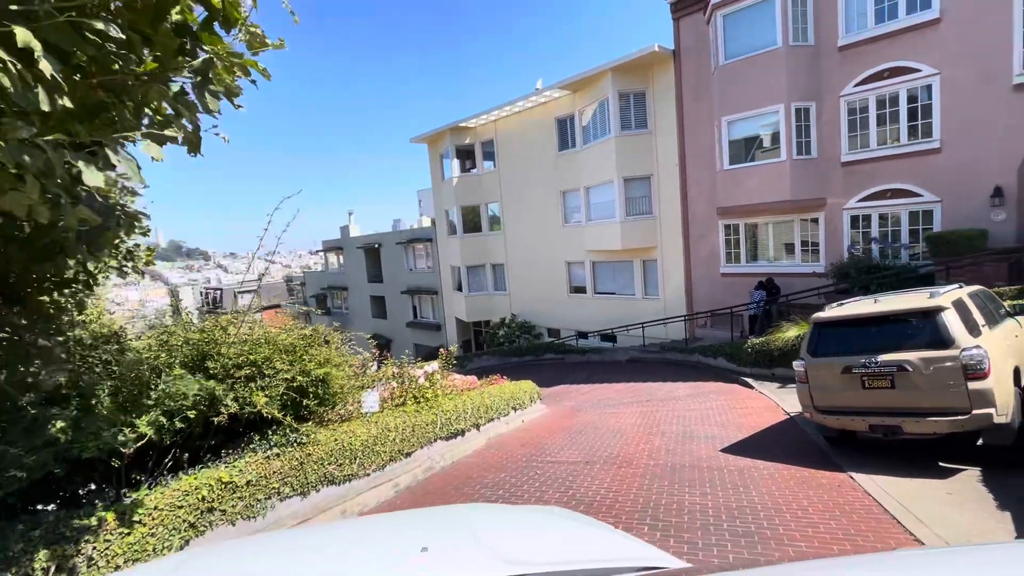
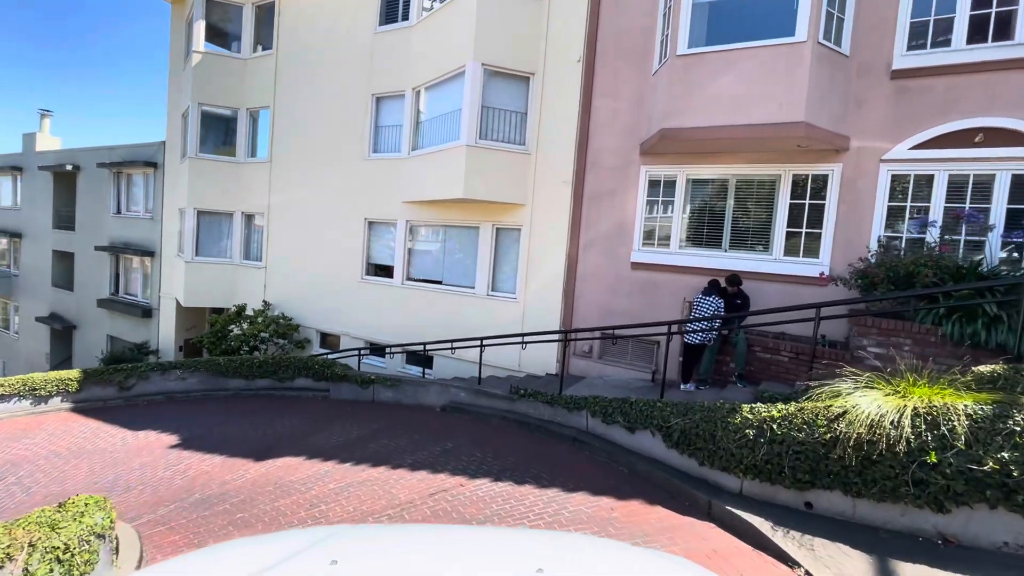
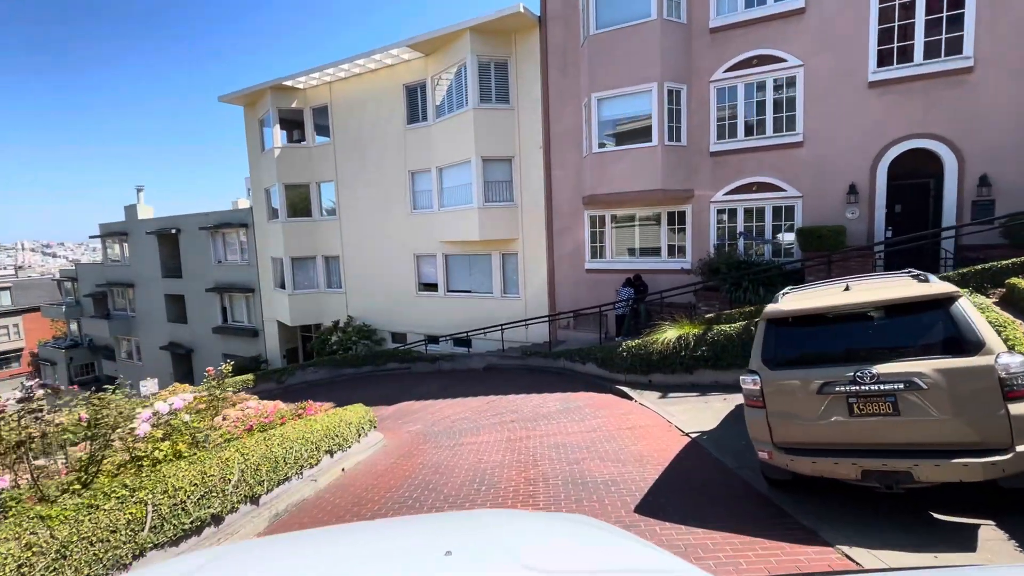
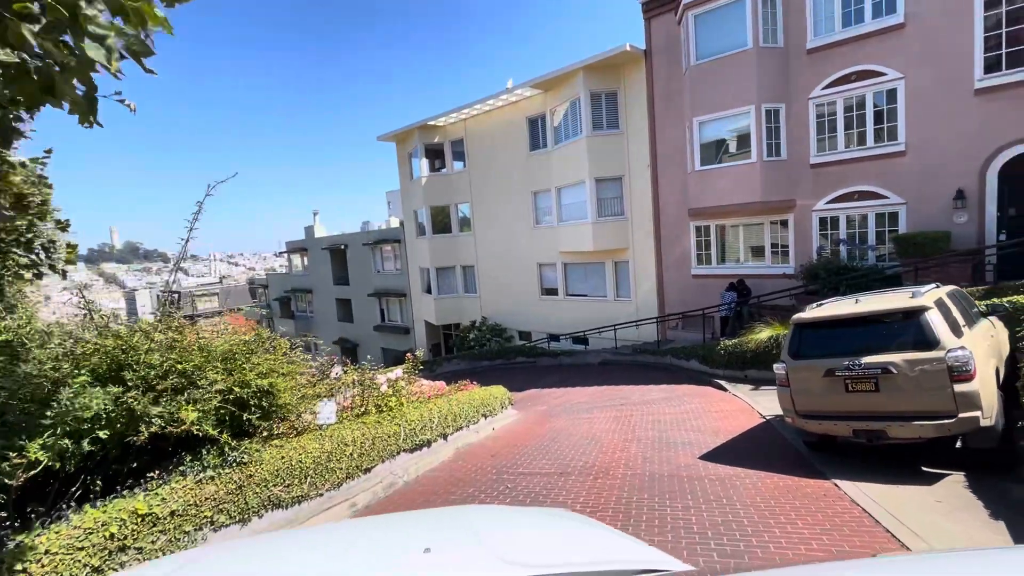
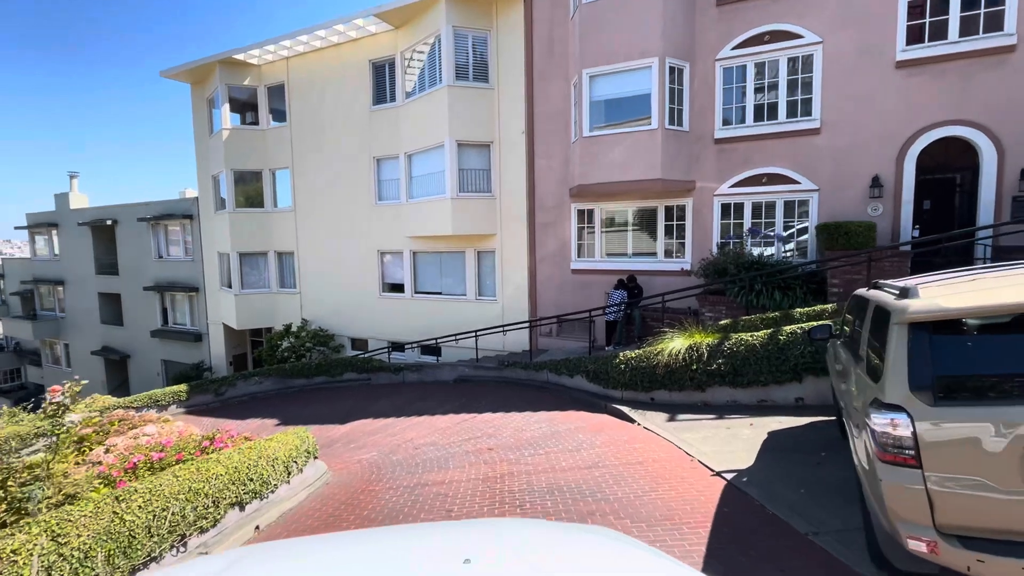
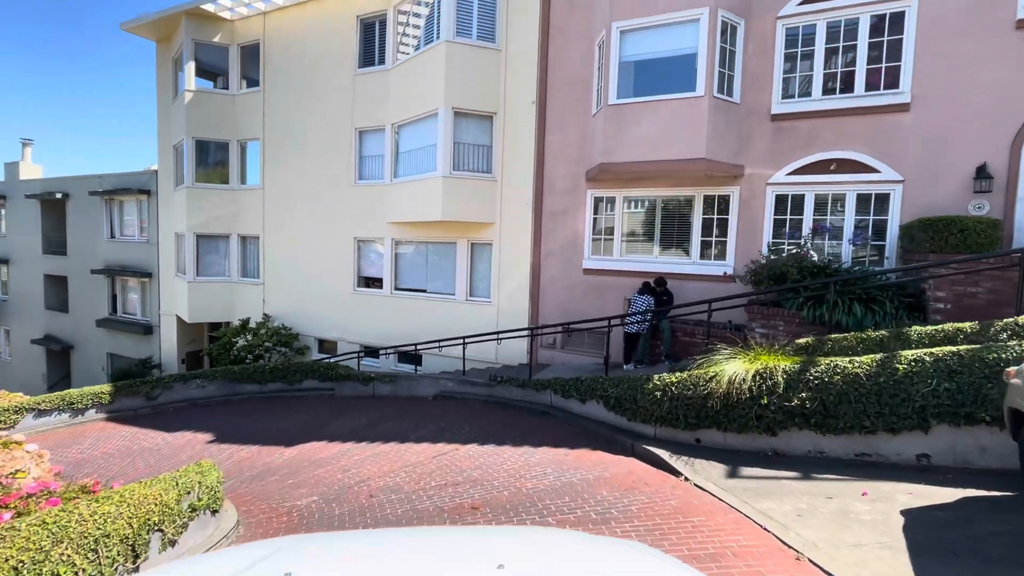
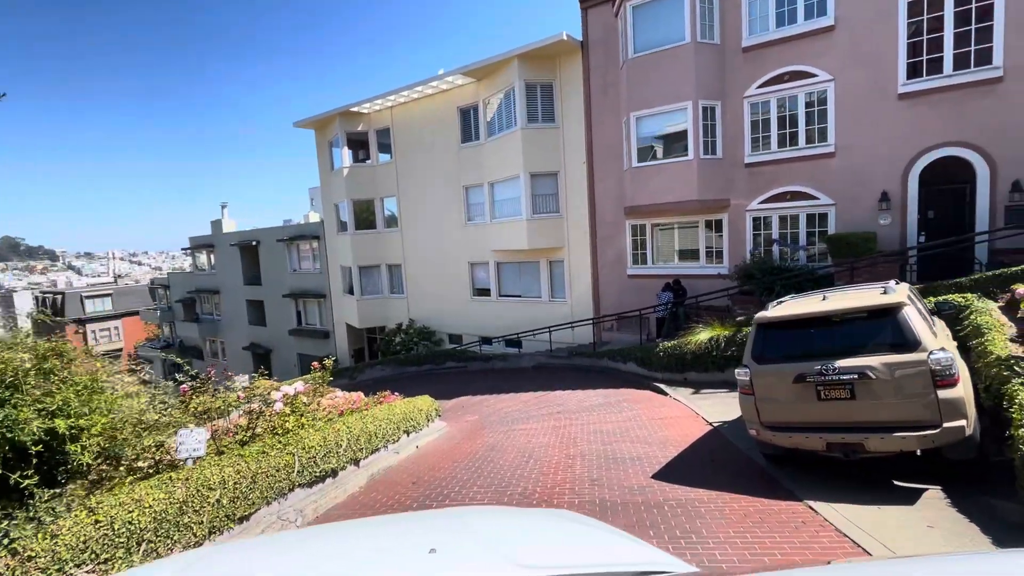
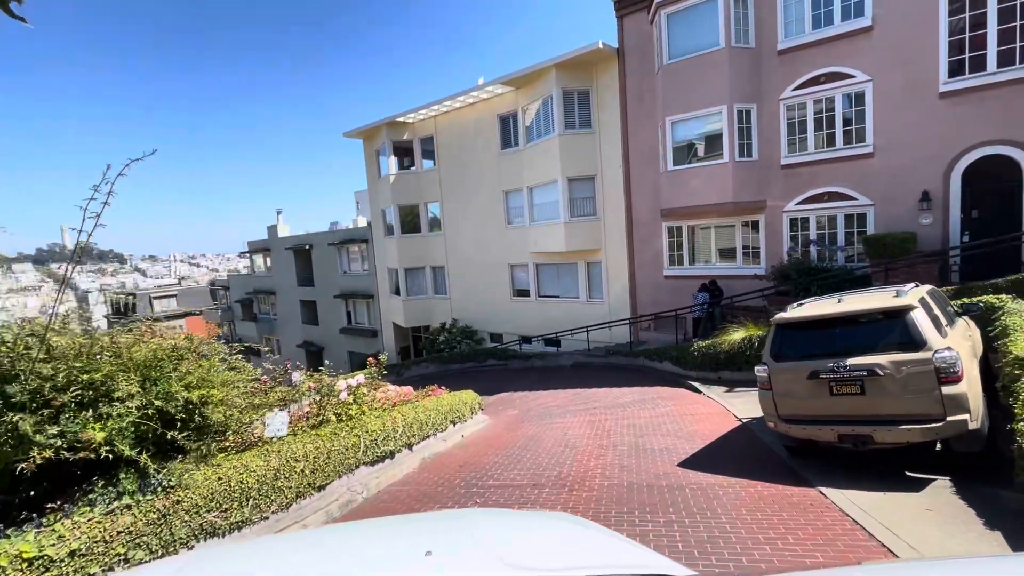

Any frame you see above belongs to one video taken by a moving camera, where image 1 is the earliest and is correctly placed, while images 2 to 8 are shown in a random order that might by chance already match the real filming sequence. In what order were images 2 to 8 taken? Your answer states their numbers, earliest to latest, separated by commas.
4, 8, 7, 3, 5, 6, 2
